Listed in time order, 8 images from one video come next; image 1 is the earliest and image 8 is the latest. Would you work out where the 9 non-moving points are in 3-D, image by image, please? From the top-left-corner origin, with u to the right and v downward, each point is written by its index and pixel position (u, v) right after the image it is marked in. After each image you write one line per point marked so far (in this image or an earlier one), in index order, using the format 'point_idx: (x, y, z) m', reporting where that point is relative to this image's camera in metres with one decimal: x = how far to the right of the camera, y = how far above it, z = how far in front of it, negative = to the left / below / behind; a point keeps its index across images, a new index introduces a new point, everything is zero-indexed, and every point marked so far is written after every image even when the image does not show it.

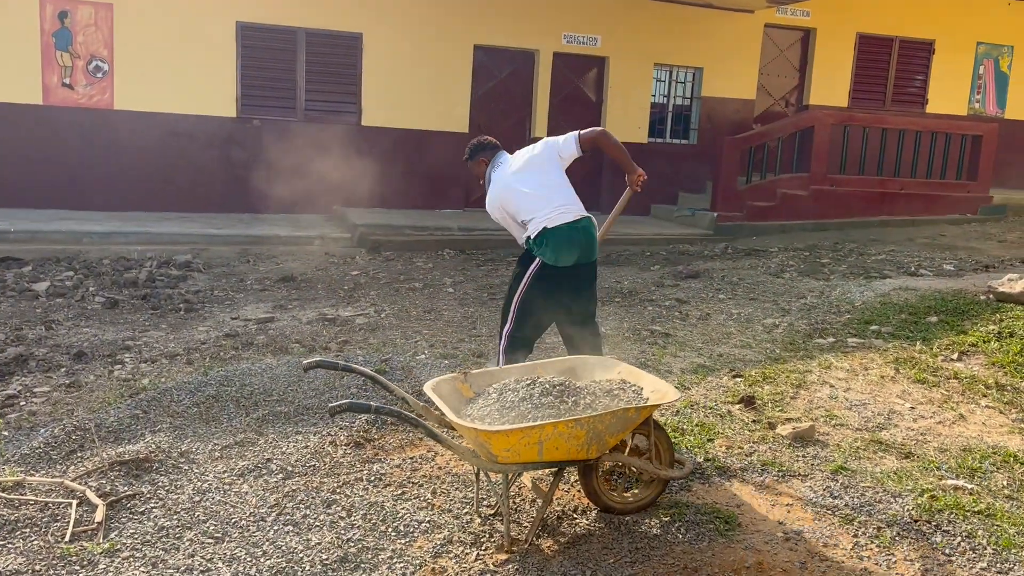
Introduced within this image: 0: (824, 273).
0: (+2.6, +0.1, +7.3) m
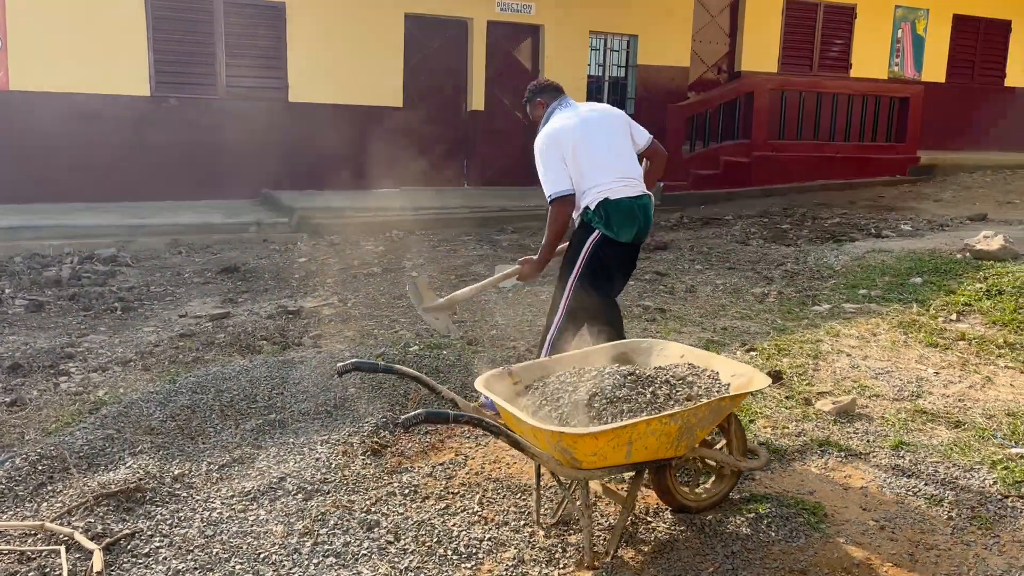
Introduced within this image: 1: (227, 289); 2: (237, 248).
0: (+2.3, +0.4, +7.2) m
1: (-2.0, 0.0, +6.1) m
2: (-2.3, +0.3, +7.3) m
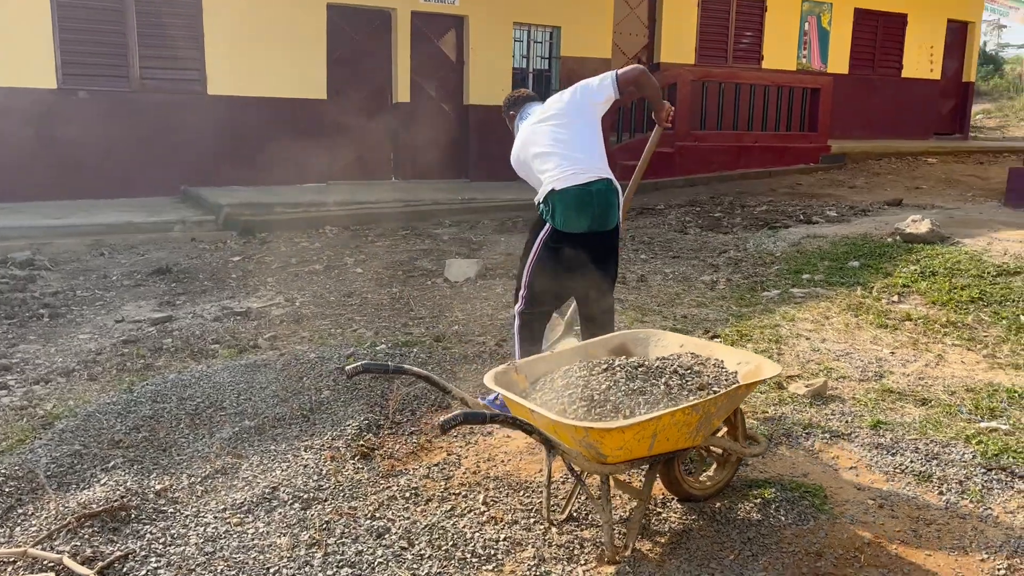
0: (+1.8, +0.5, +7.3) m
1: (-2.4, 0.0, +5.8) m
2: (-2.8, +0.3, +7.0) m
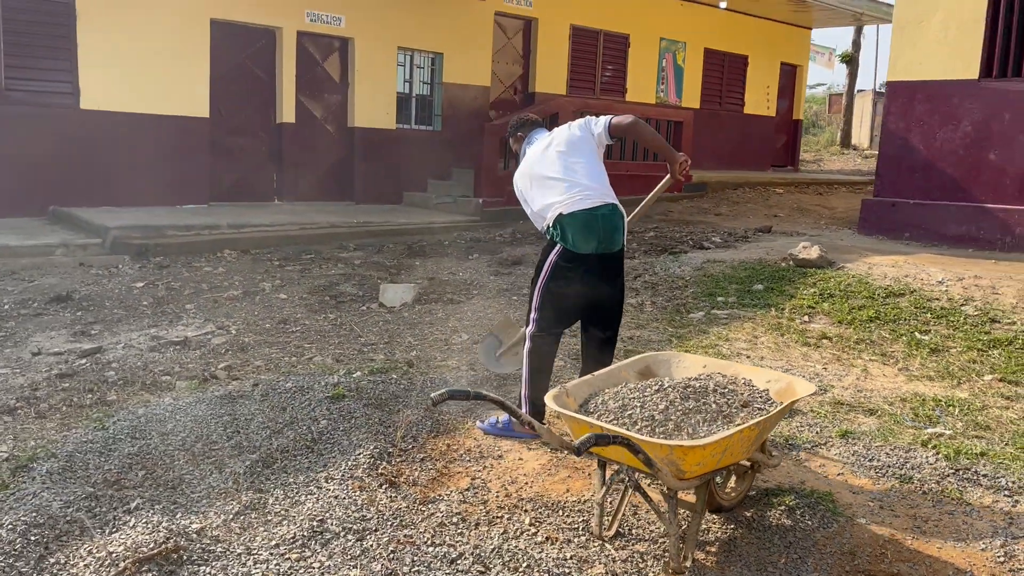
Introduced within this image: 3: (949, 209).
0: (+1.0, +0.3, +7.7) m
1: (-2.8, -0.2, +5.4) m
2: (-3.5, +0.1, +6.5) m
3: (+4.4, +0.8, +8.6) m
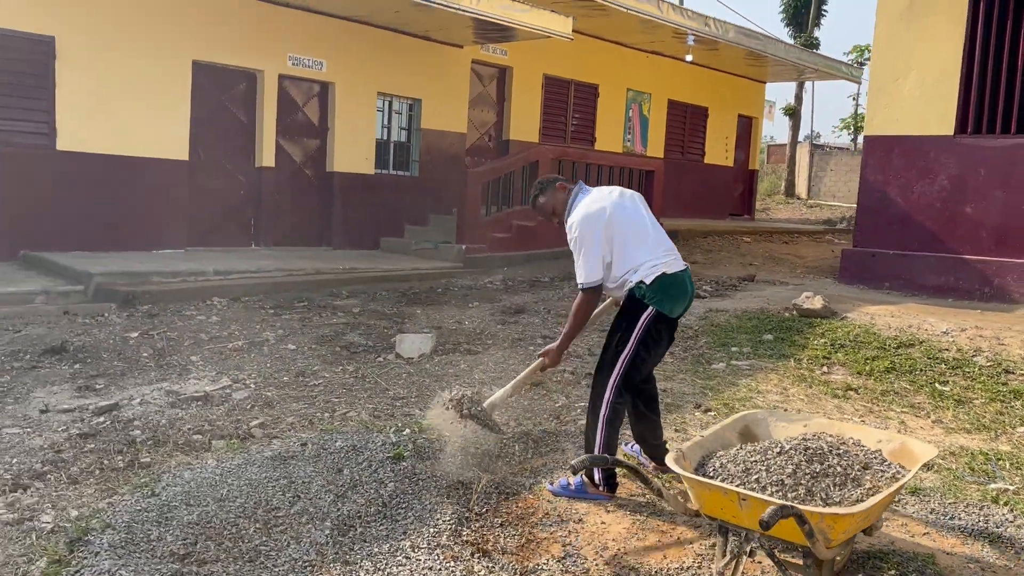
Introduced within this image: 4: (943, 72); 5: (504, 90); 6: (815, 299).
0: (+1.0, -0.1, +7.7) m
1: (-2.6, -0.5, +5.1) m
2: (-3.4, -0.2, +6.2) m
3: (+4.3, +0.3, +8.9) m
4: (+4.4, +2.2, +8.7) m
5: (-0.1, +2.9, +12.8) m
6: (+2.4, -0.1, +6.9) m
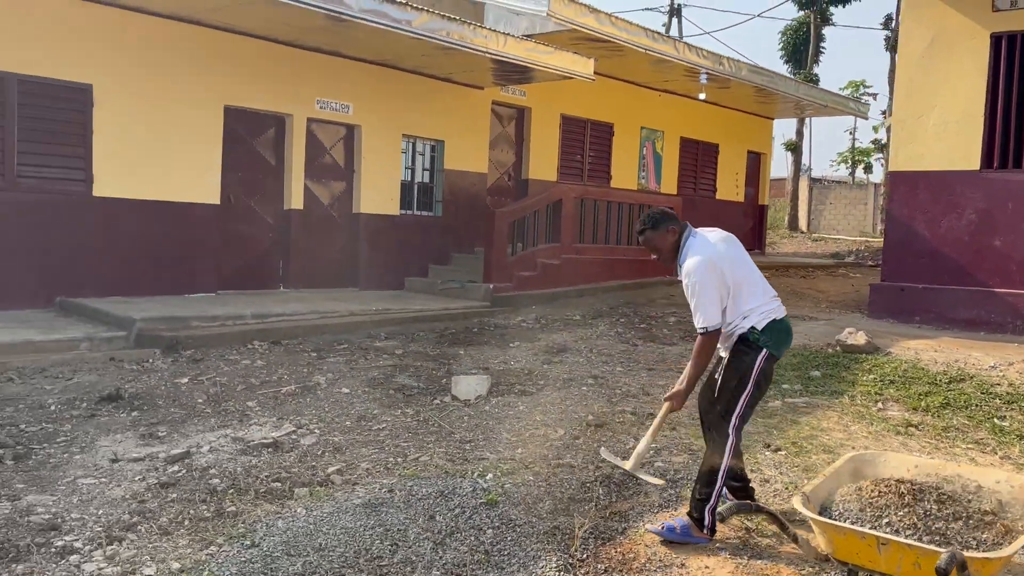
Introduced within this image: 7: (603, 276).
0: (+1.4, -0.5, +7.7) m
1: (-2.3, -0.8, +5.1) m
2: (-3.0, -0.6, +6.1) m
3: (+4.6, -0.1, +8.9) m
4: (+4.7, +1.8, +8.8) m
5: (+0.2, +2.4, +12.9) m
6: (+2.8, -0.4, +6.9) m
7: (+1.2, +0.2, +11.6) m
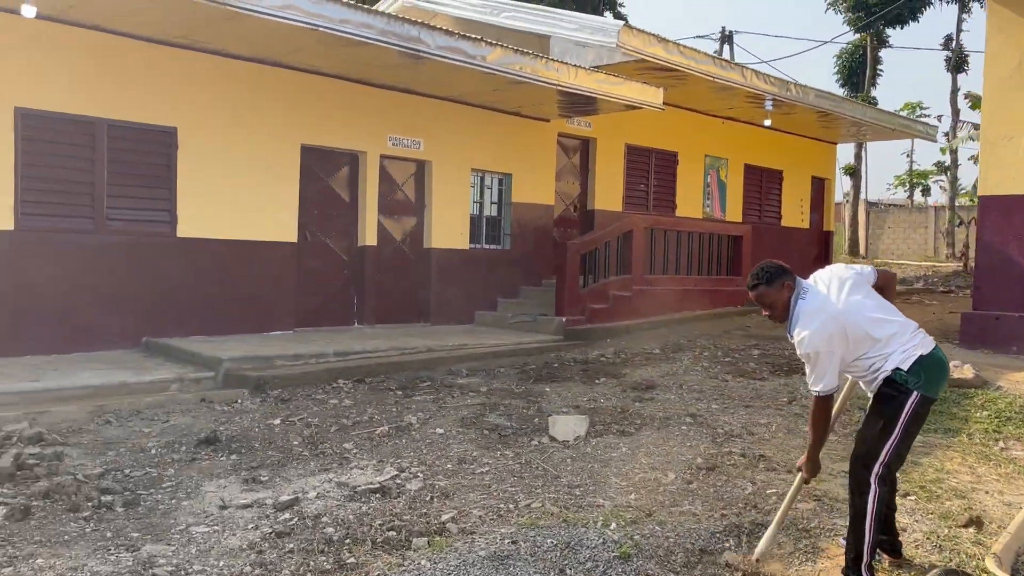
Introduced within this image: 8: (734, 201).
0: (+2.1, -0.7, +7.5) m
1: (-1.6, -1.0, +5.0) m
2: (-2.4, -0.9, +6.1) m
3: (+5.4, -0.3, +8.5) m
4: (+5.4, +1.6, +8.5) m
5: (+1.1, +1.9, +12.8) m
6: (+3.4, -0.6, +6.6) m
7: (+2.1, -0.3, +11.4) m
8: (+4.0, +1.5, +15.4) m
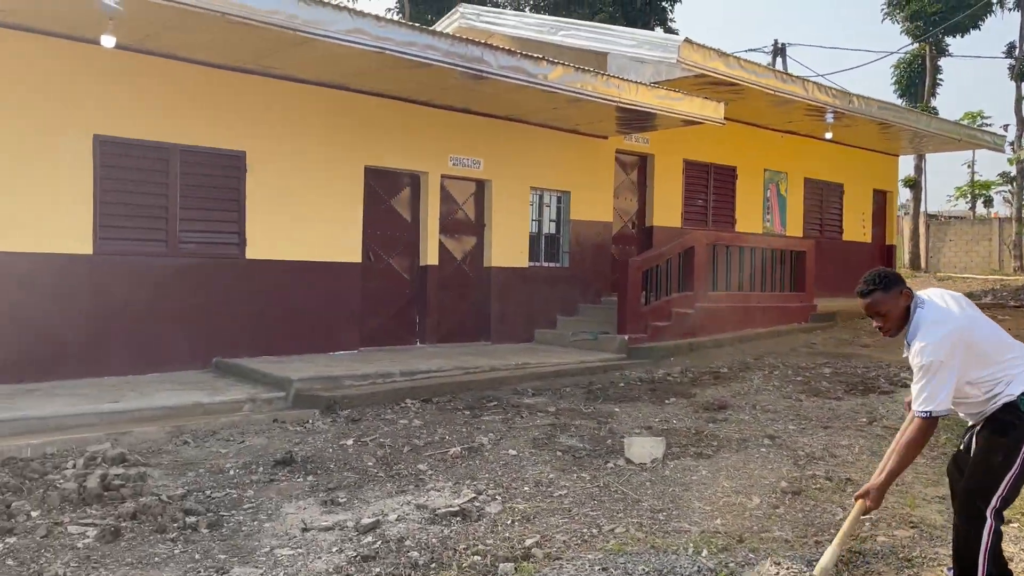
0: (+2.7, -0.9, +7.3) m
1: (-1.2, -1.2, +5.1) m
2: (-1.9, -1.0, +6.2) m
3: (+6.0, -0.5, +8.2) m
4: (+6.1, +1.4, +8.2) m
5: (+2.0, +1.6, +12.7) m
6: (+4.0, -0.7, +6.3) m
7: (+2.9, -0.5, +11.2) m
8: (+5.0, +1.3, +15.1) m
